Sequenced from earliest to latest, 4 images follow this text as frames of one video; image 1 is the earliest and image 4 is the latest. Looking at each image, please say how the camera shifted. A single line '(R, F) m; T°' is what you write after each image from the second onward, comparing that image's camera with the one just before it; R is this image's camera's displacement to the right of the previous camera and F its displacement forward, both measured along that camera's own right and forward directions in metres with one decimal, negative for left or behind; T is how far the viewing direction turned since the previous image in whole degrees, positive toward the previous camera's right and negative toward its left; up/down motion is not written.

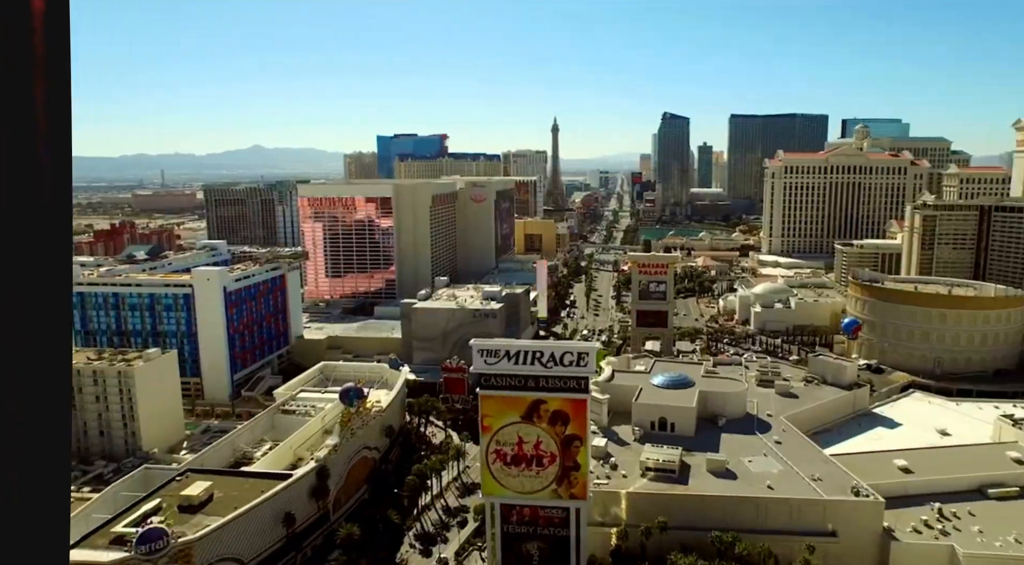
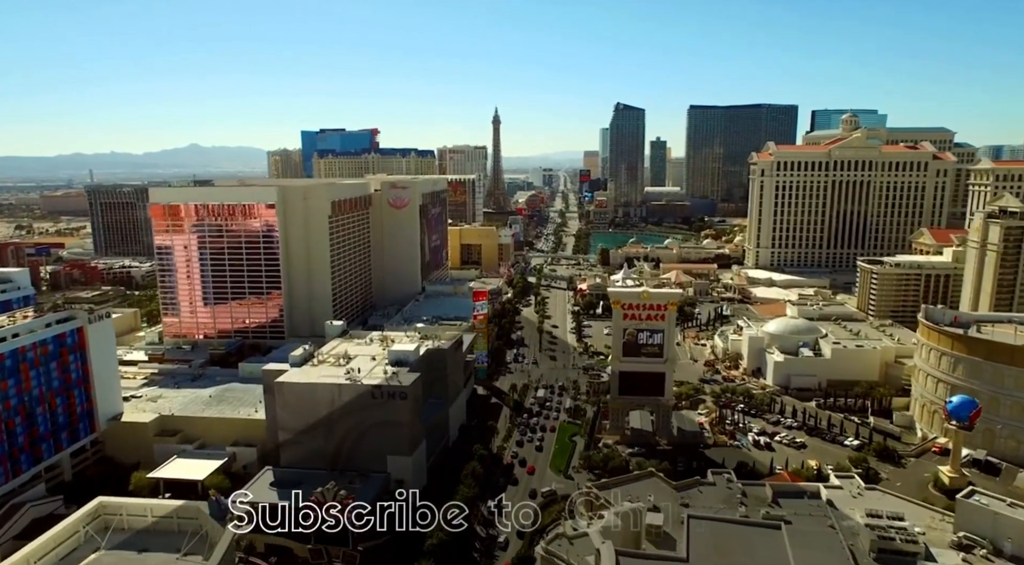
(+1.3, +19.2) m; +4°
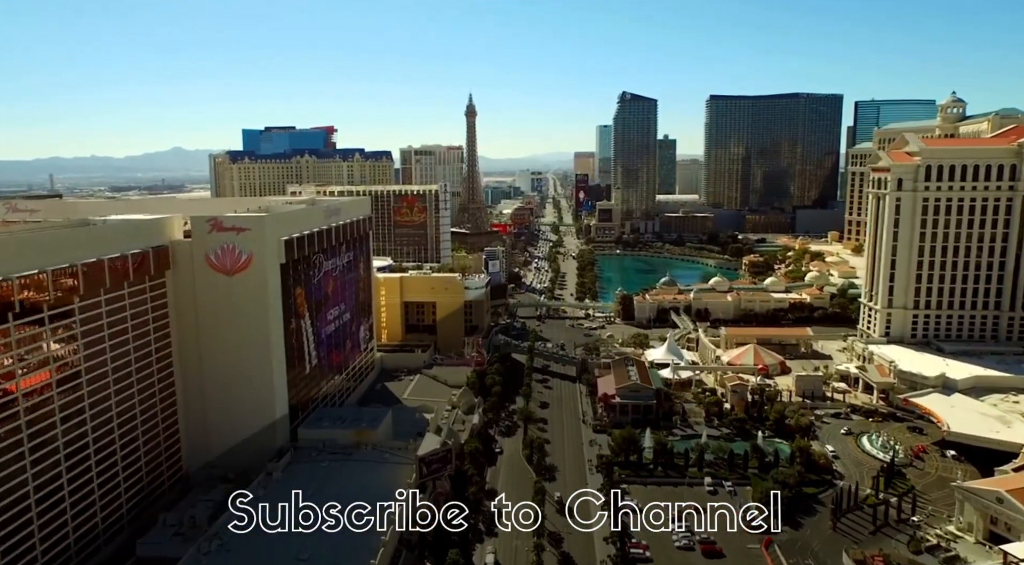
(+1.2, +35.6) m; +1°
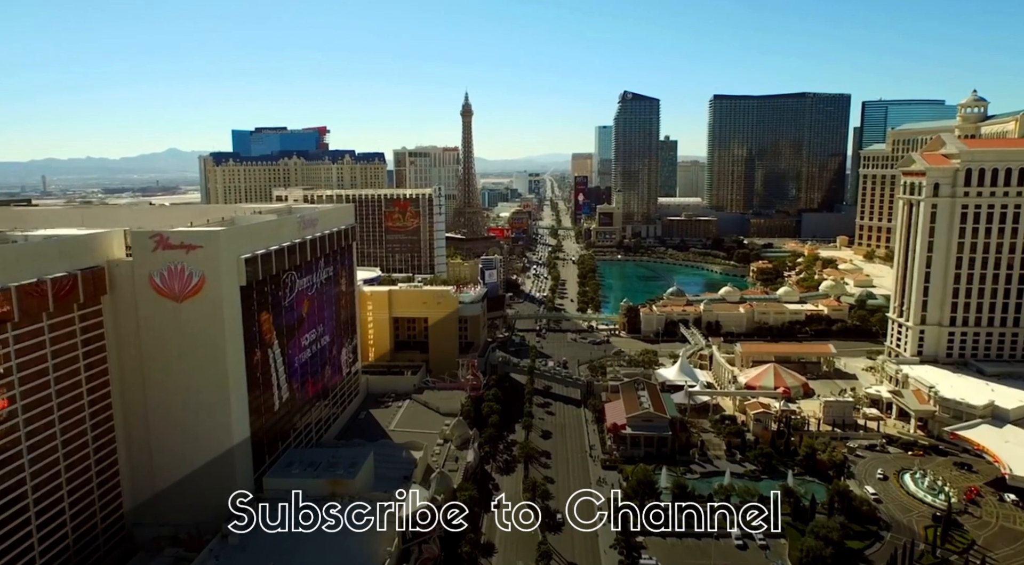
(-0.1, +4.7) m; 0°
